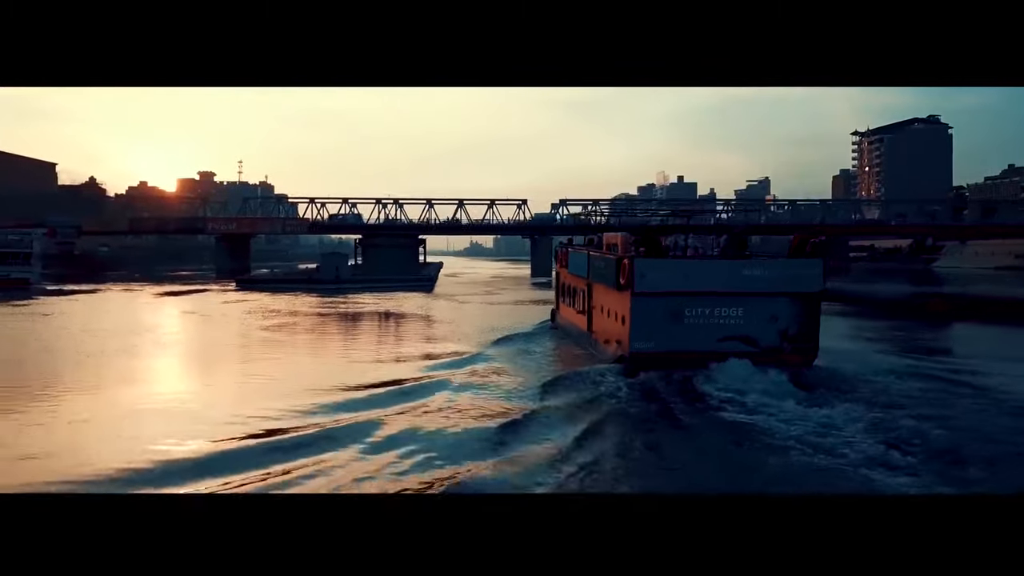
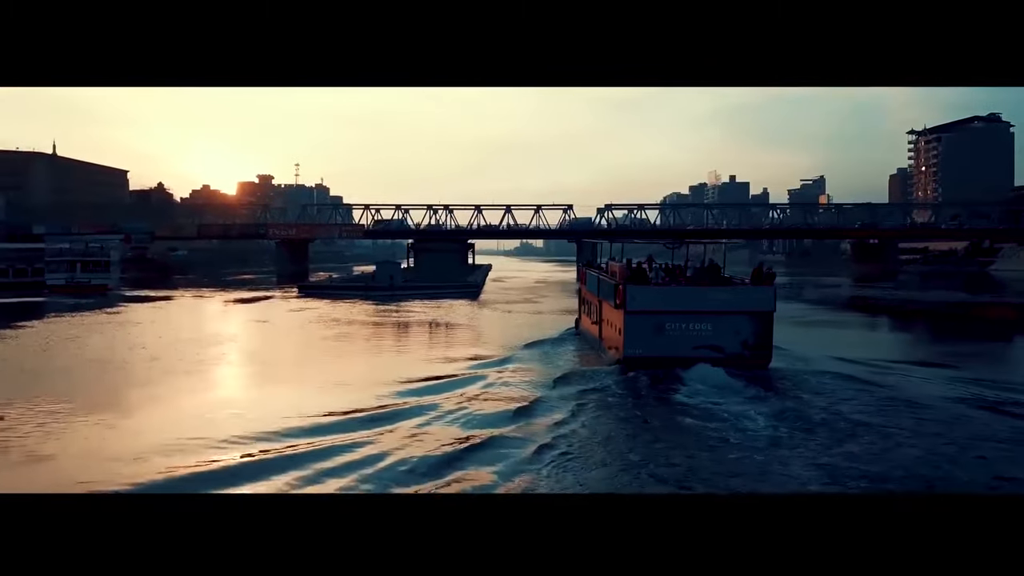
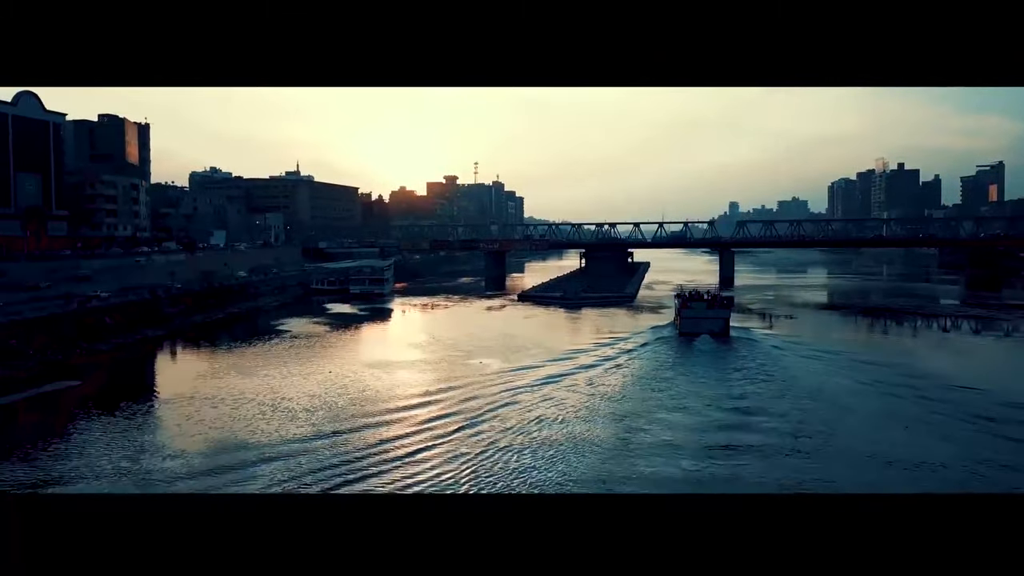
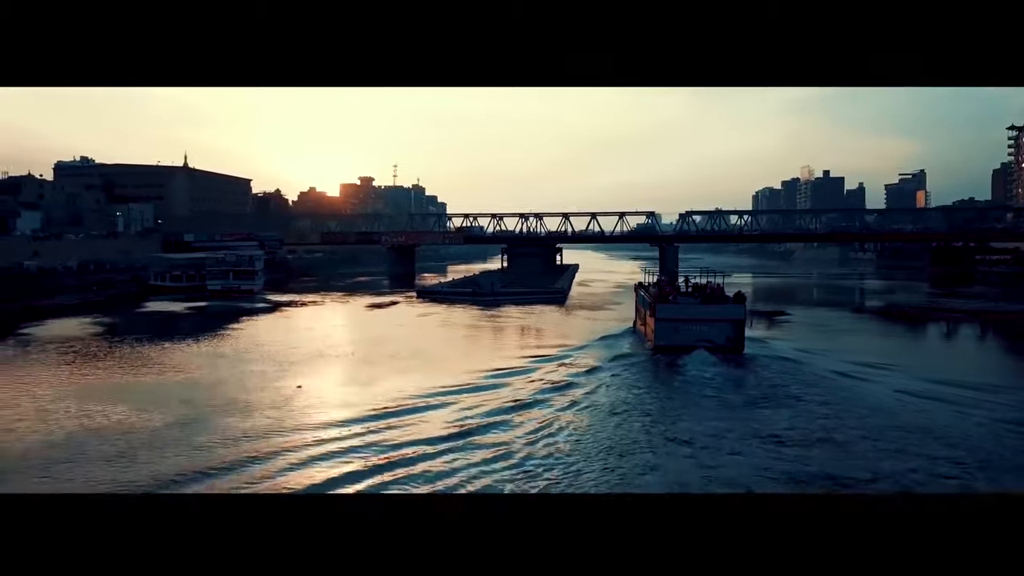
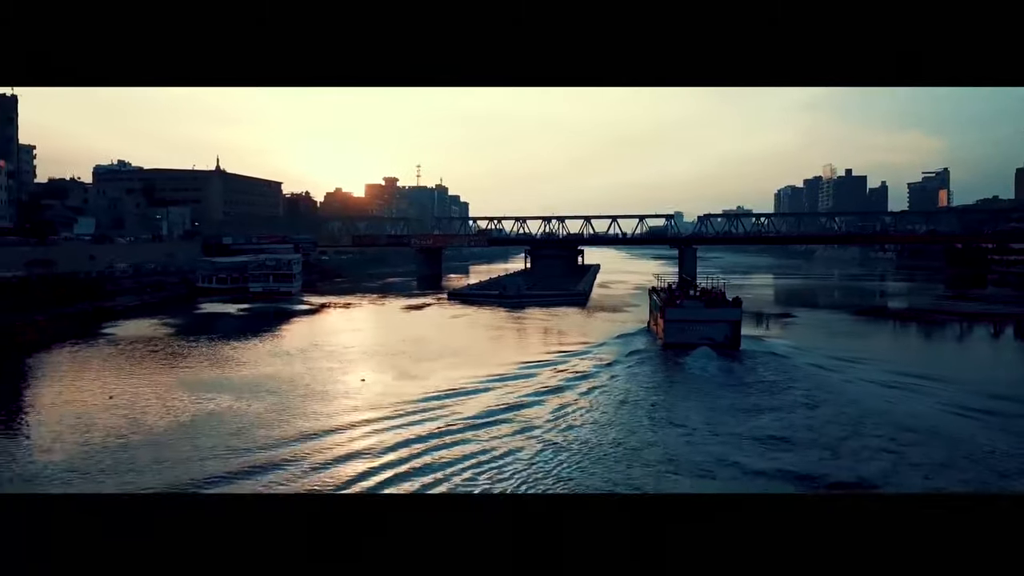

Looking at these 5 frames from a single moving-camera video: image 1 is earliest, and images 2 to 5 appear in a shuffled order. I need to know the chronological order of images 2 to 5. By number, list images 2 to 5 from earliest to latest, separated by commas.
2, 4, 5, 3
